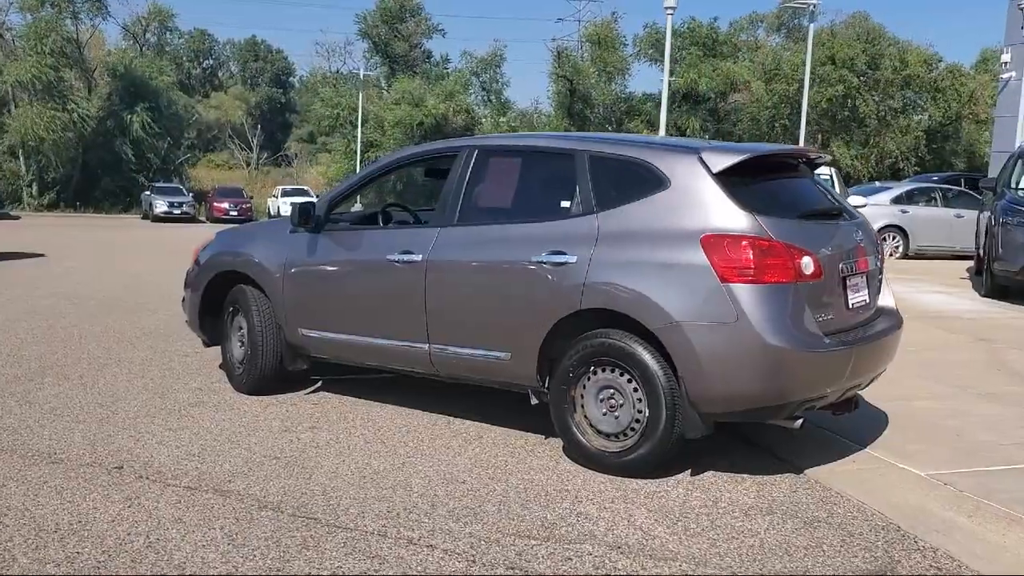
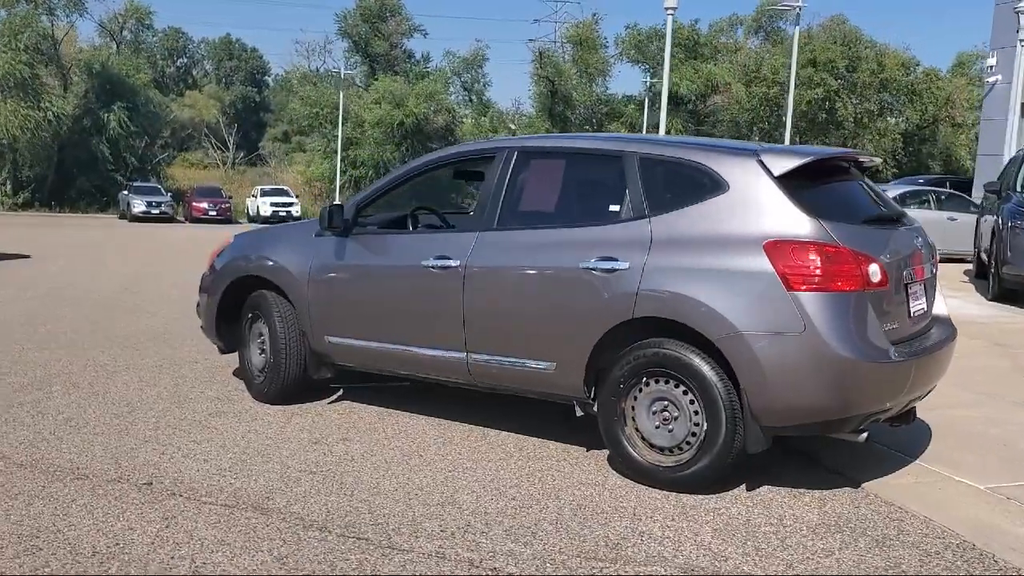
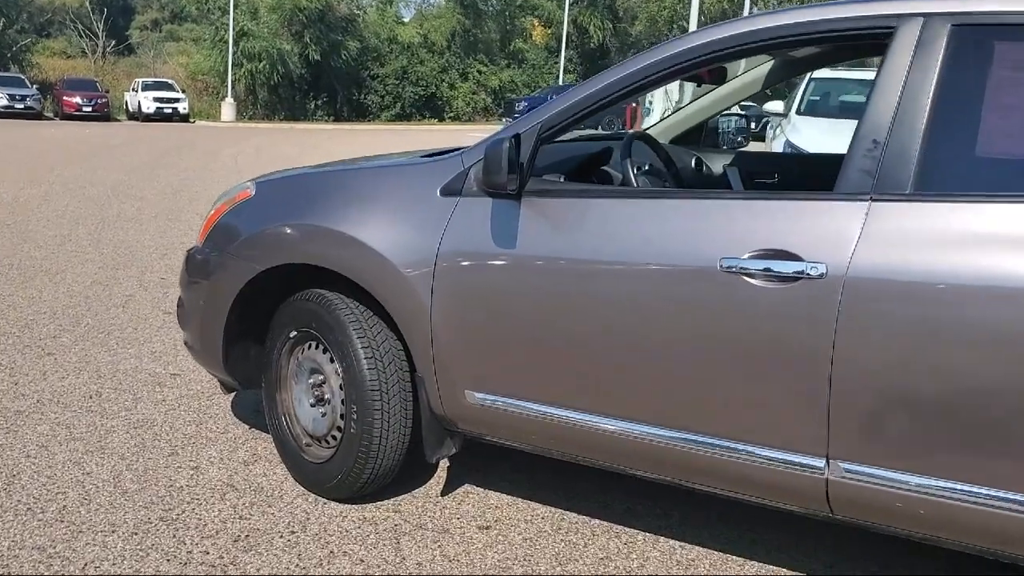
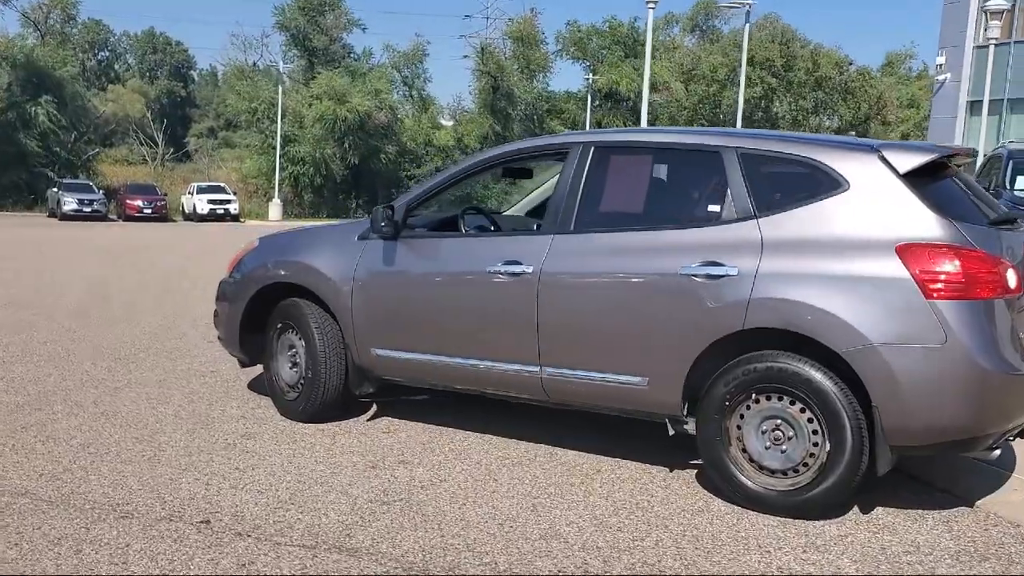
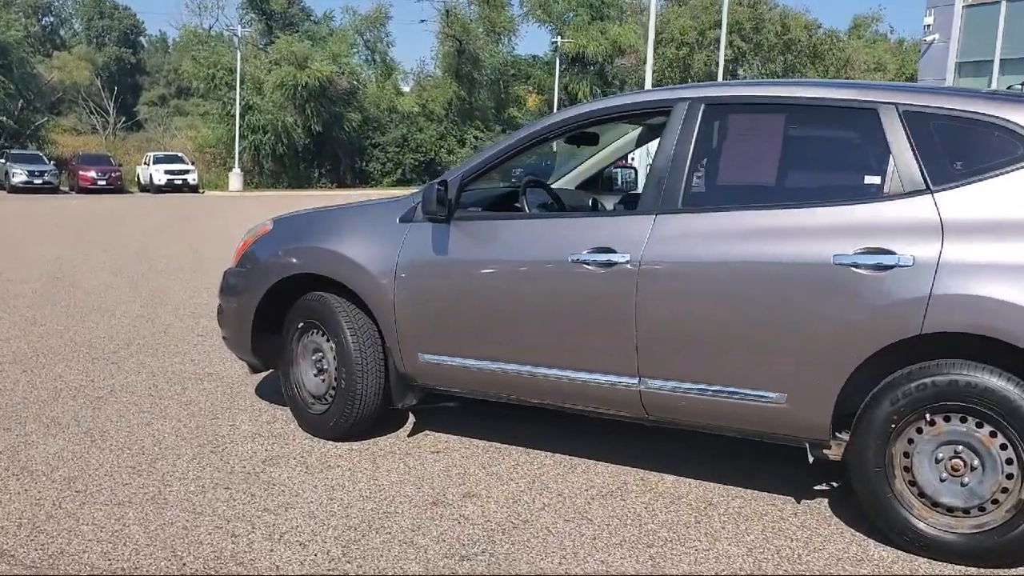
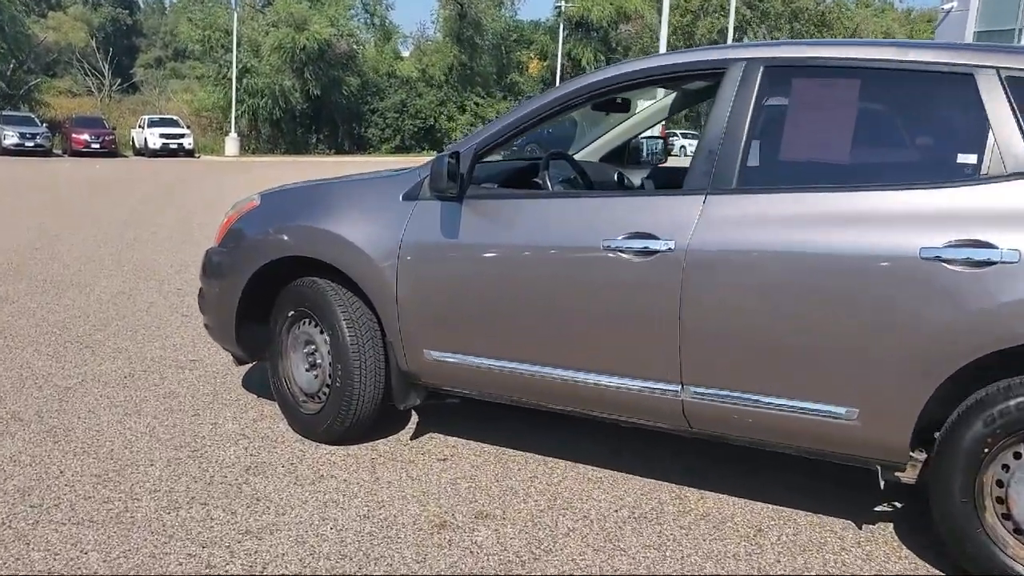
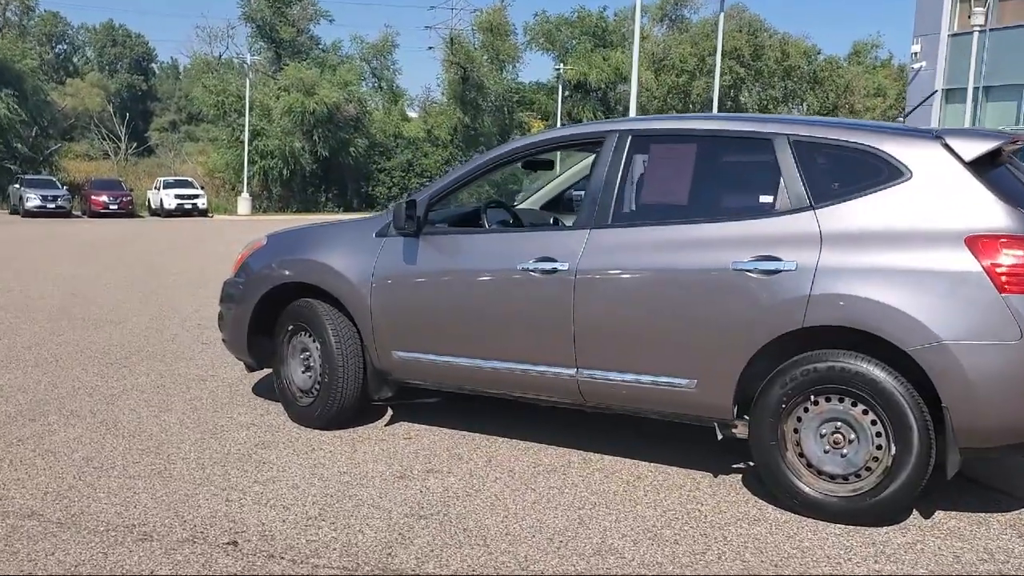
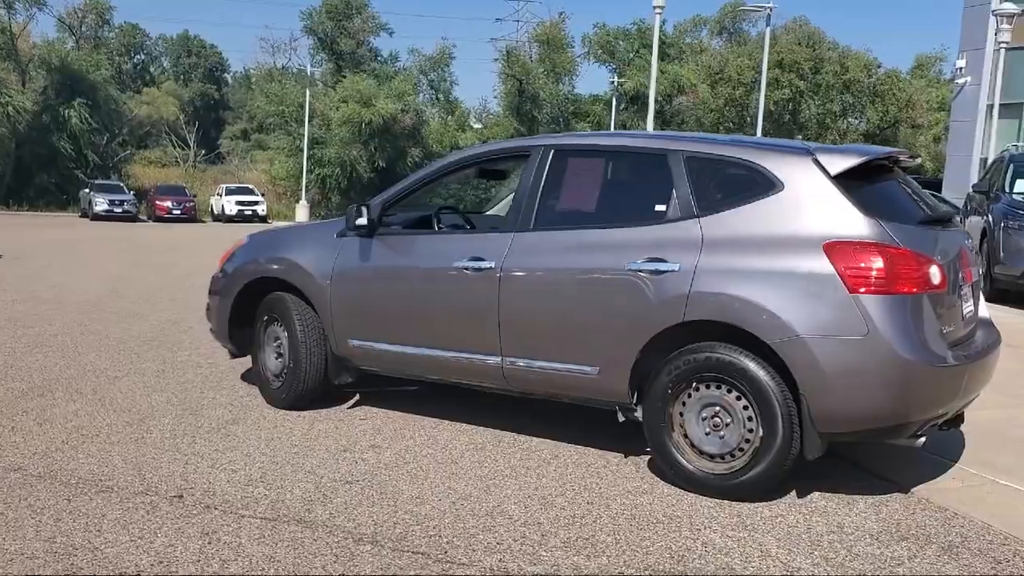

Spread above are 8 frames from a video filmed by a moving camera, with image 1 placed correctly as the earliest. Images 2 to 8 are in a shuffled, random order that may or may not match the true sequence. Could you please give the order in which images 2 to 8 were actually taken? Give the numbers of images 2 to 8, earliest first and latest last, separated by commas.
2, 8, 4, 7, 5, 6, 3
